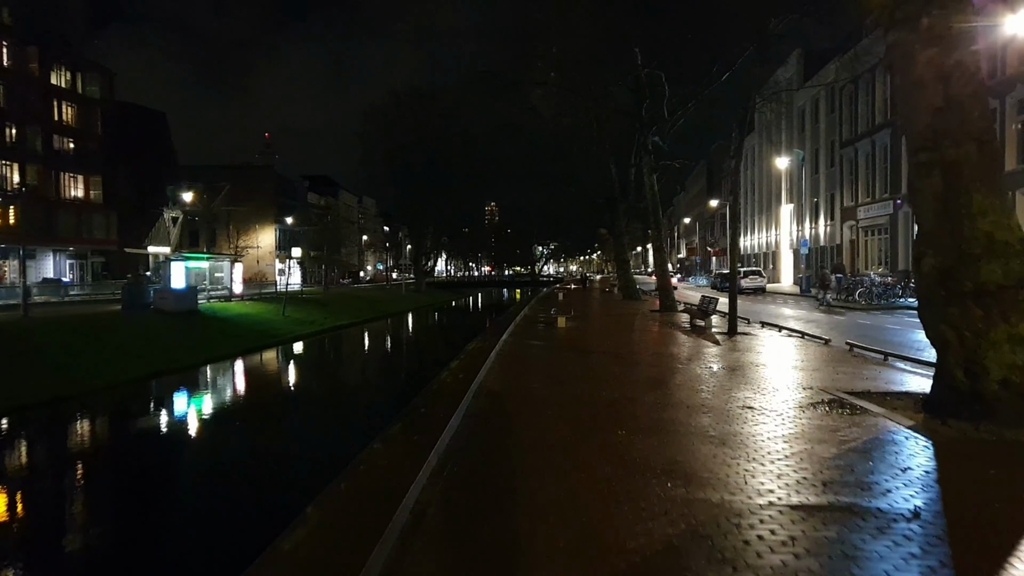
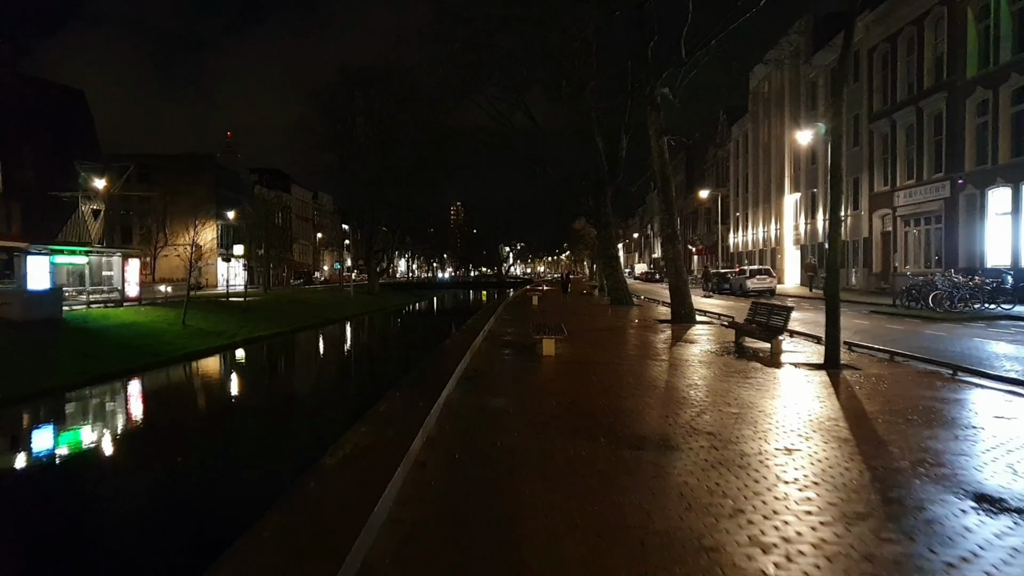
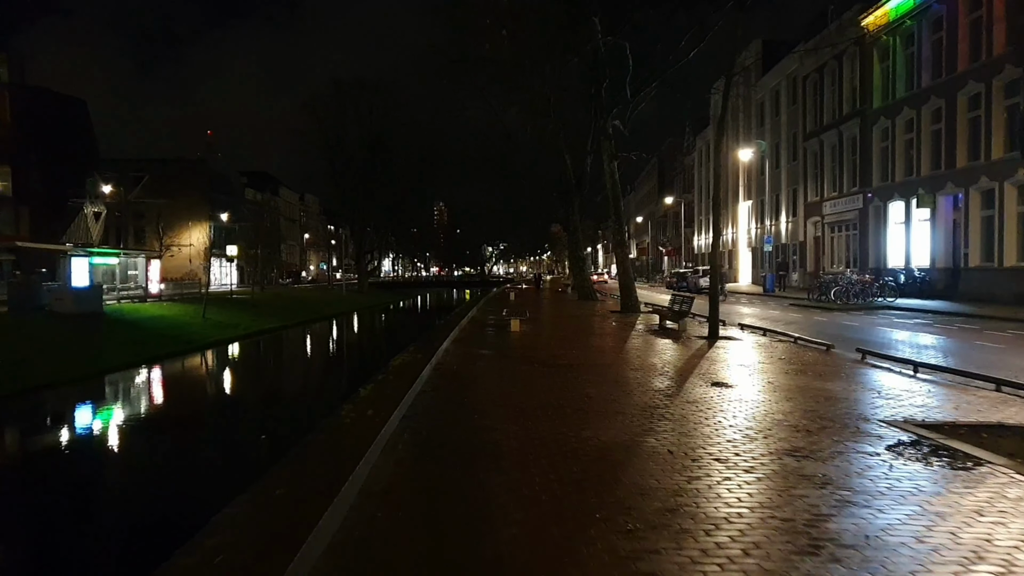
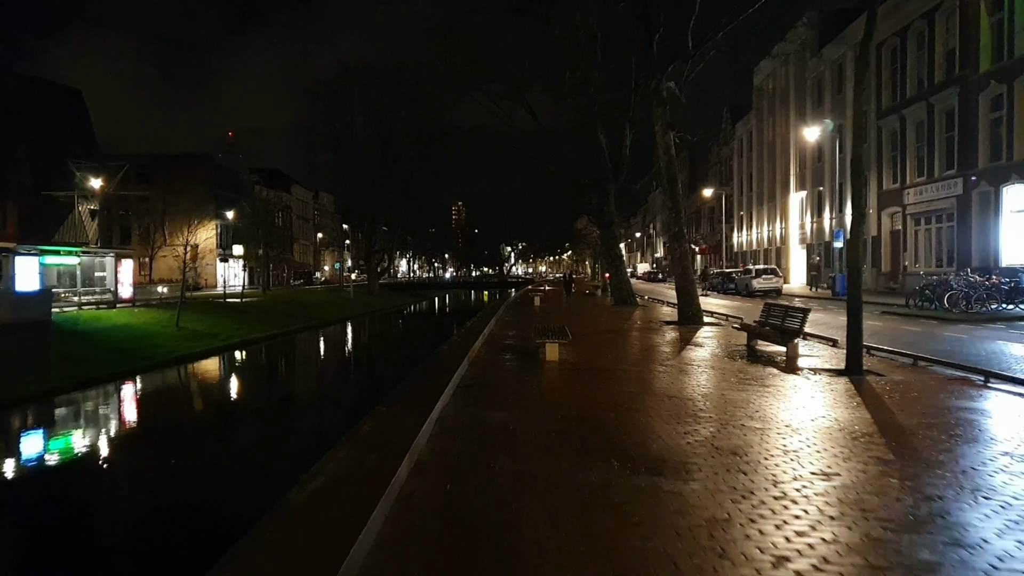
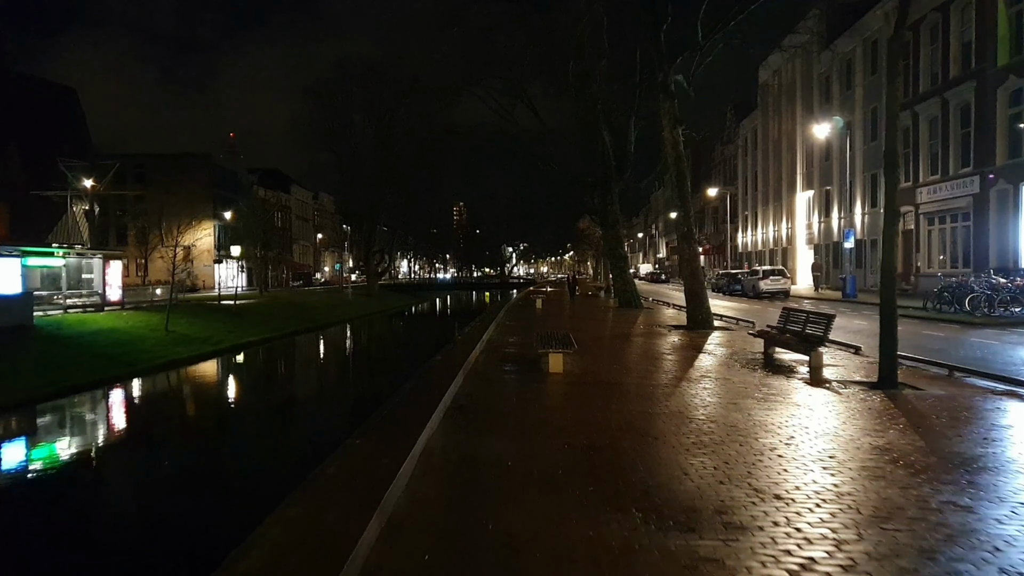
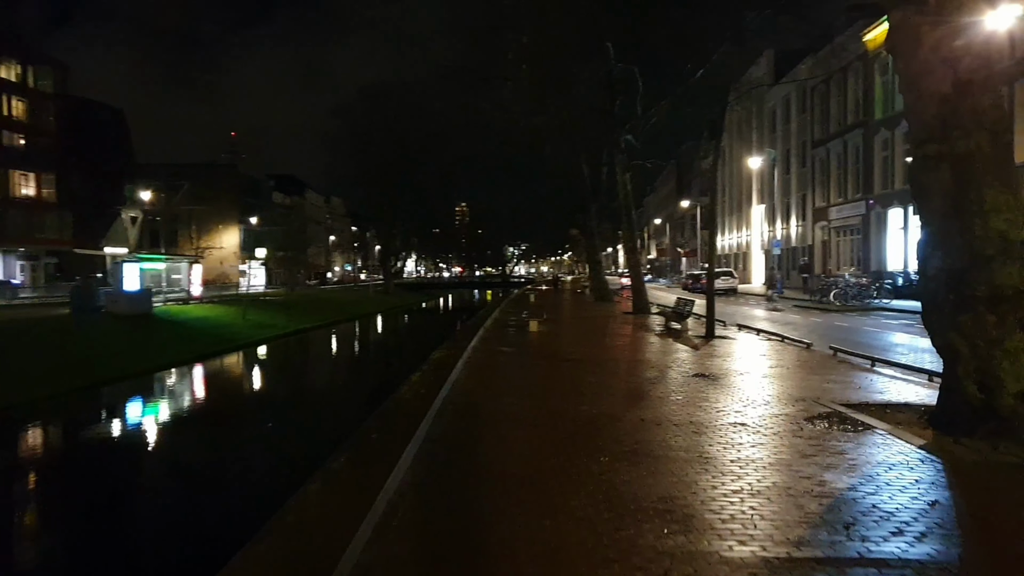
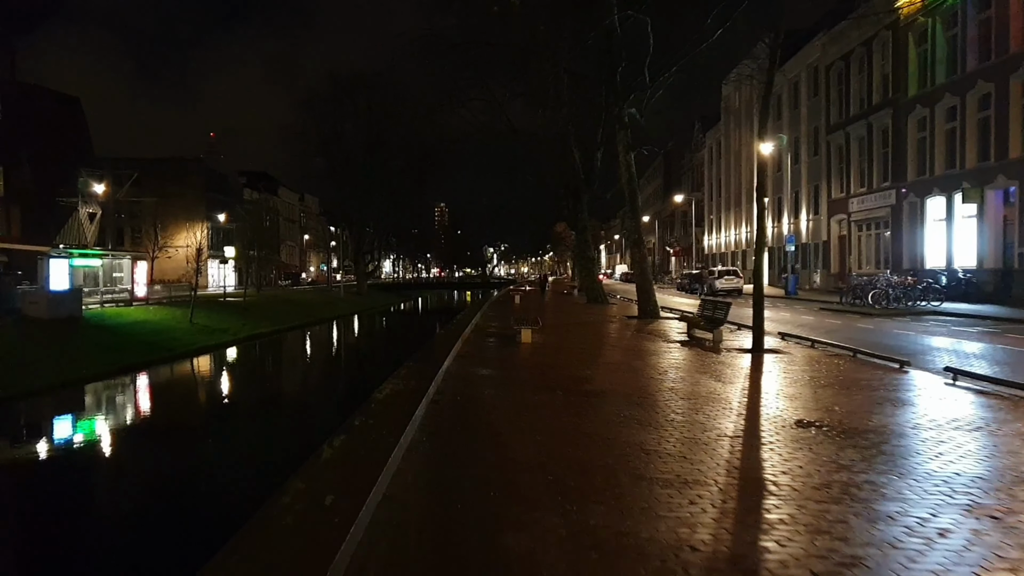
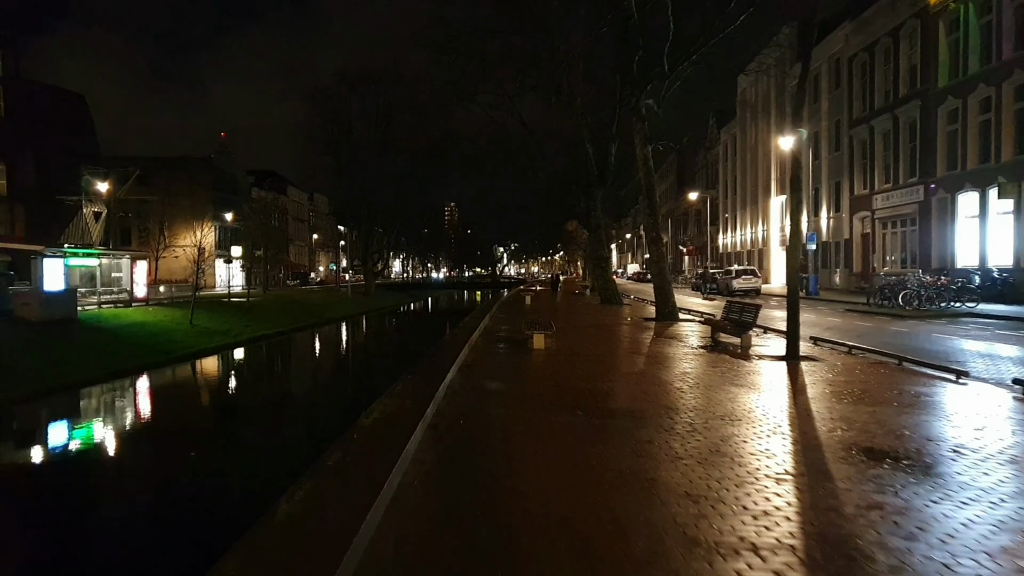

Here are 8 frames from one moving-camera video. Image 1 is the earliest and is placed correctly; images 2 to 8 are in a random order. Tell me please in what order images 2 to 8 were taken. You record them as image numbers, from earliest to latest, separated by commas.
6, 3, 7, 8, 2, 4, 5
